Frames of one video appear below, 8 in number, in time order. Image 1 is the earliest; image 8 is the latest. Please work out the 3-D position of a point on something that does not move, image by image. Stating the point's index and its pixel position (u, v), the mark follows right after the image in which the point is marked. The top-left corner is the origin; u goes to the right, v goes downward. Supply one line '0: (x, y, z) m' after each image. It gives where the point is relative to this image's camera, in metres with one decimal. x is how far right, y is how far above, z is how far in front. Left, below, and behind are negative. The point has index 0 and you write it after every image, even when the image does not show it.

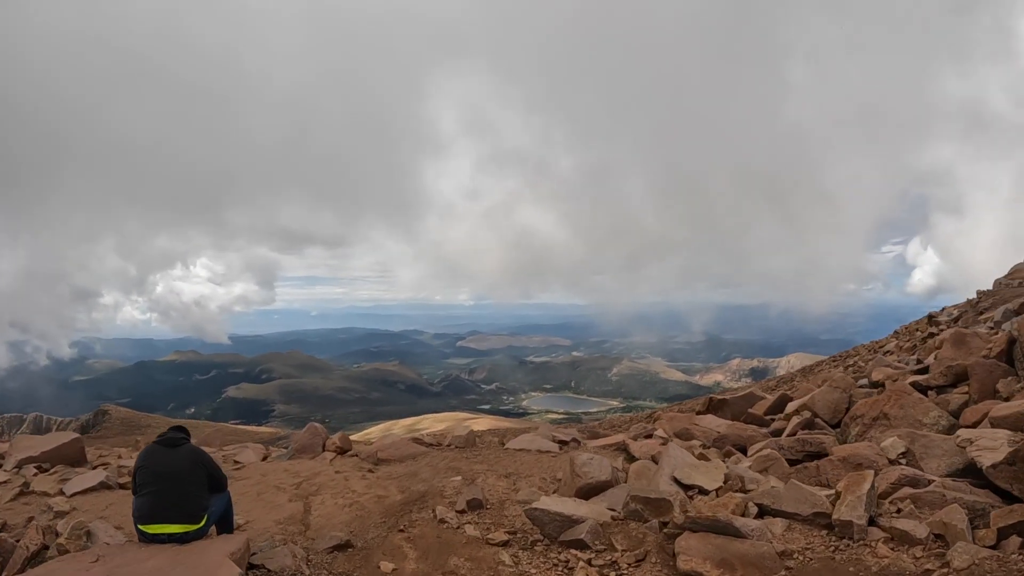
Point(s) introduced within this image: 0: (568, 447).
0: (+1.3, -3.7, +12.3) m
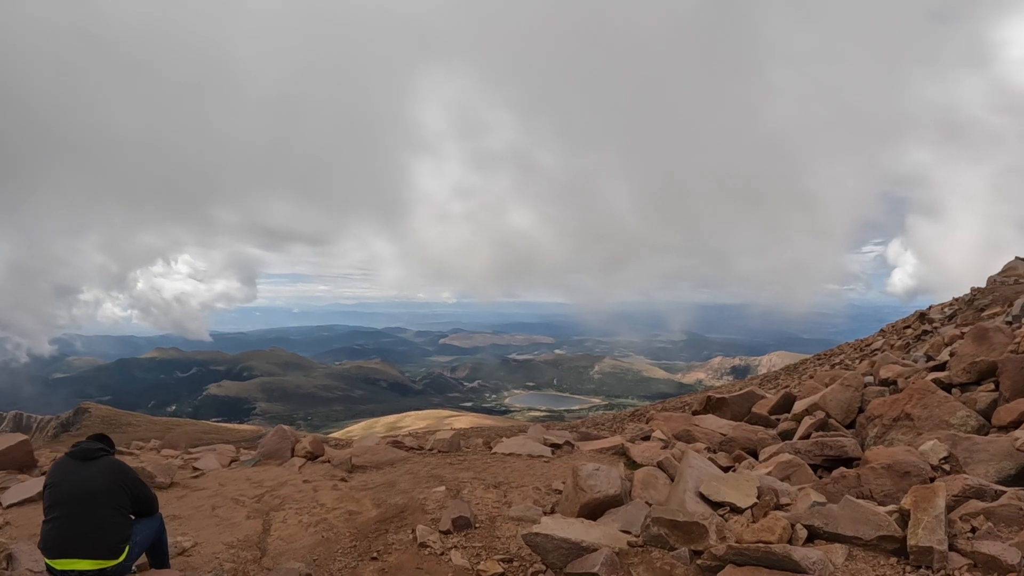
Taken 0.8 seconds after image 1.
0: (+1.0, -3.5, +11.4) m
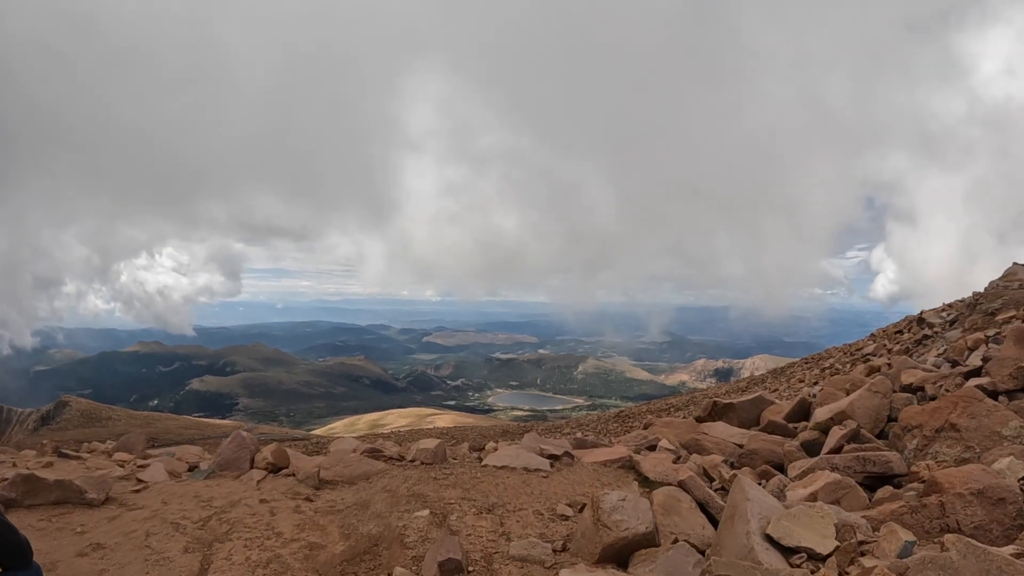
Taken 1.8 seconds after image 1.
0: (+0.9, -3.3, +10.1) m
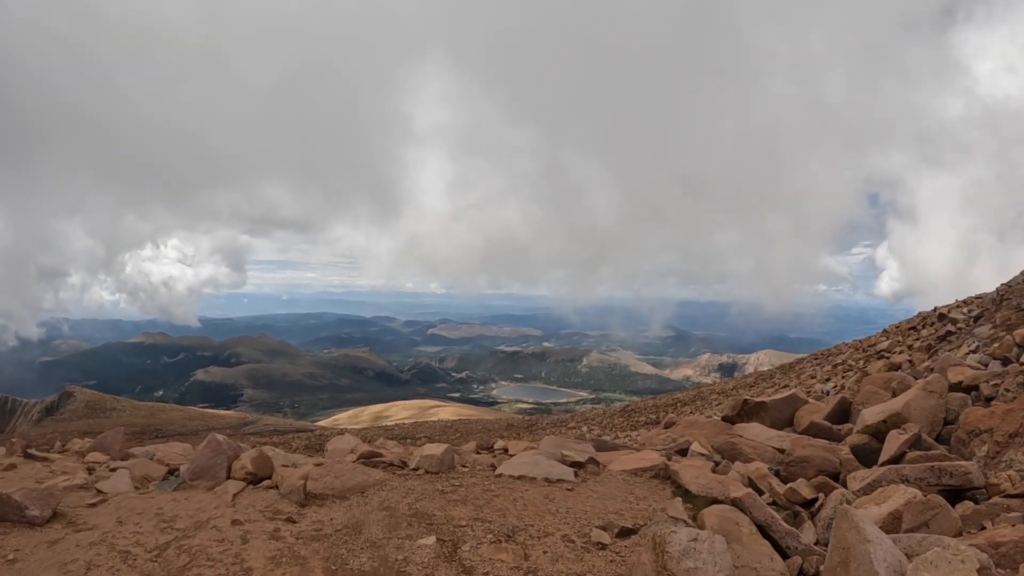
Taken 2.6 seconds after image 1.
0: (+1.2, -3.0, +9.0) m
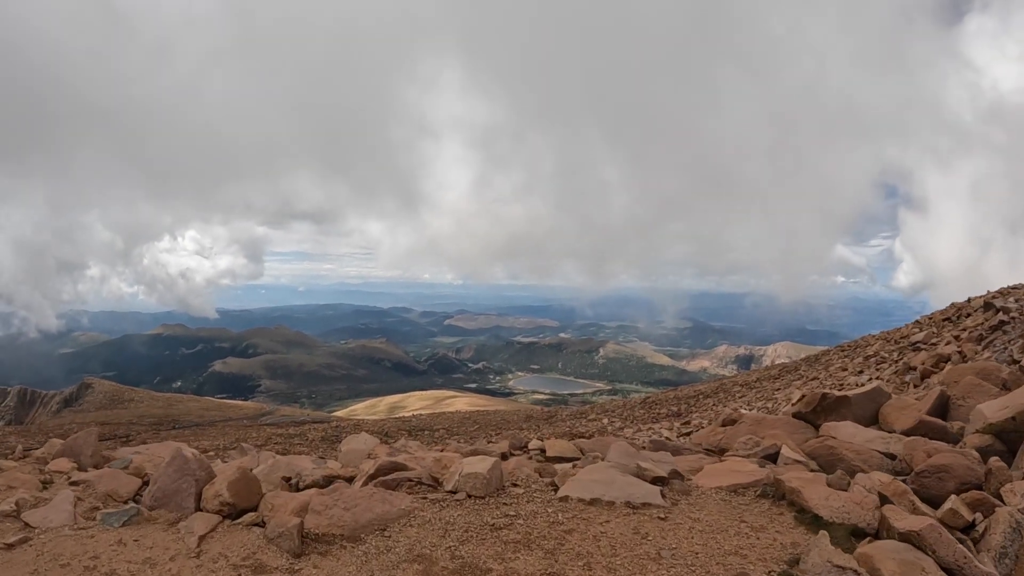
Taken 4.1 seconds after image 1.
0: (+2.0, -2.6, +7.0) m
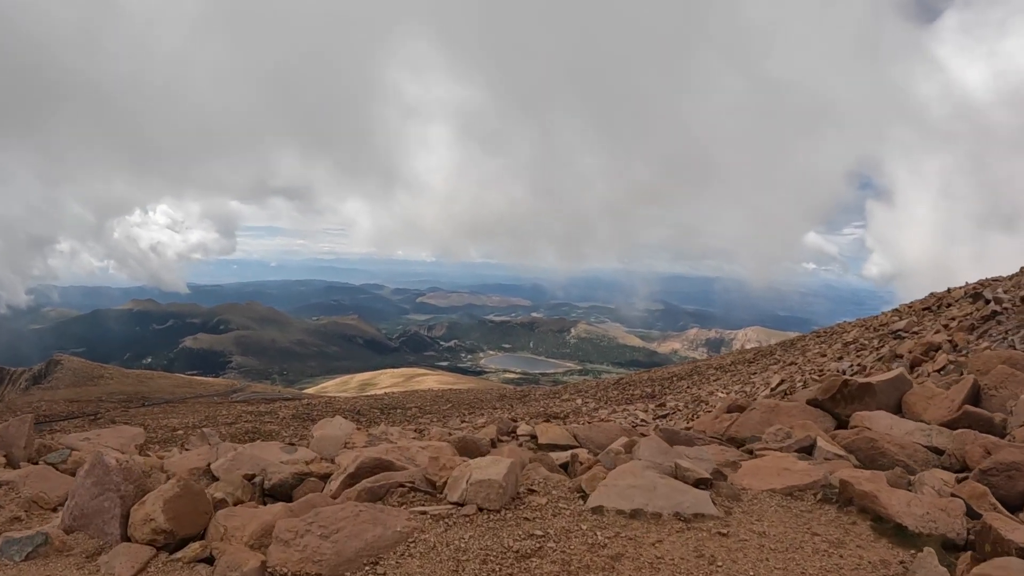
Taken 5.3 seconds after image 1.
0: (+2.1, -2.2, +5.9) m
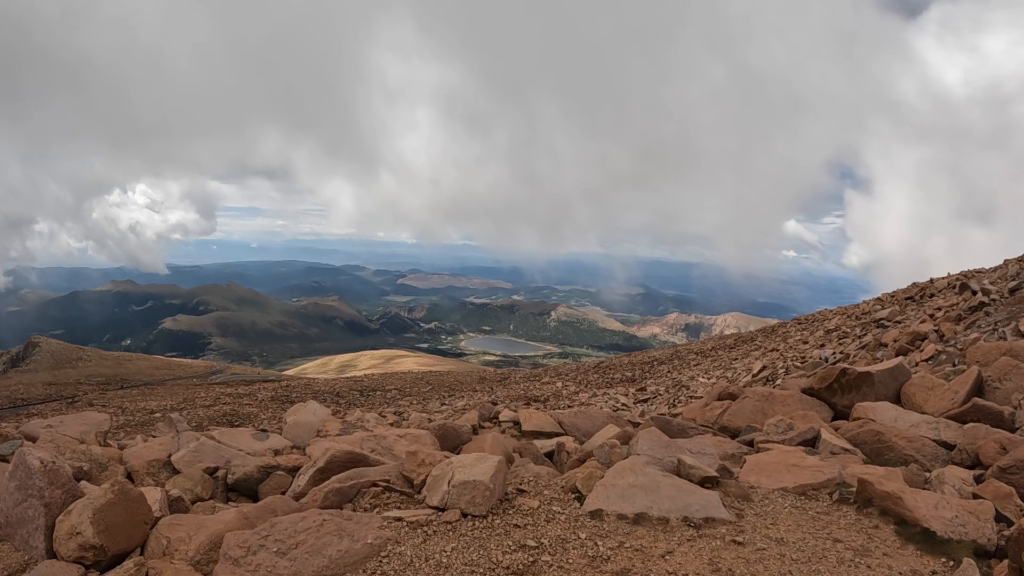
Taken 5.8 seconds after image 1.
0: (+2.0, -2.0, +5.4) m
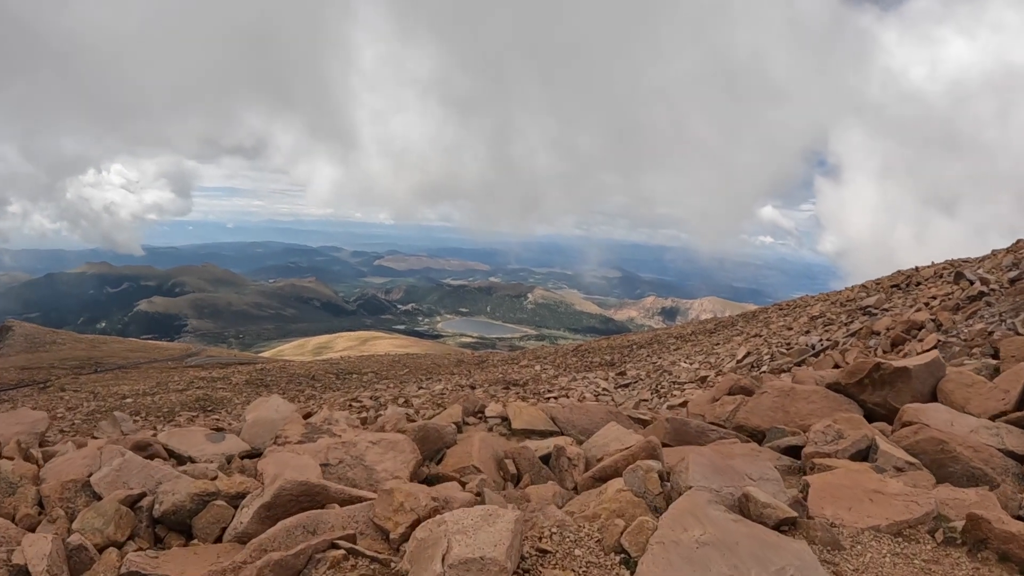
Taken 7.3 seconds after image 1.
0: (+2.1, -1.9, +4.1) m
